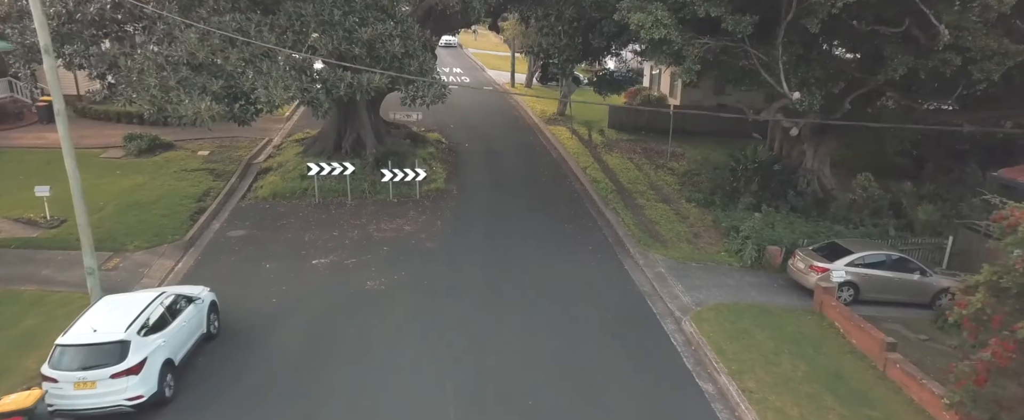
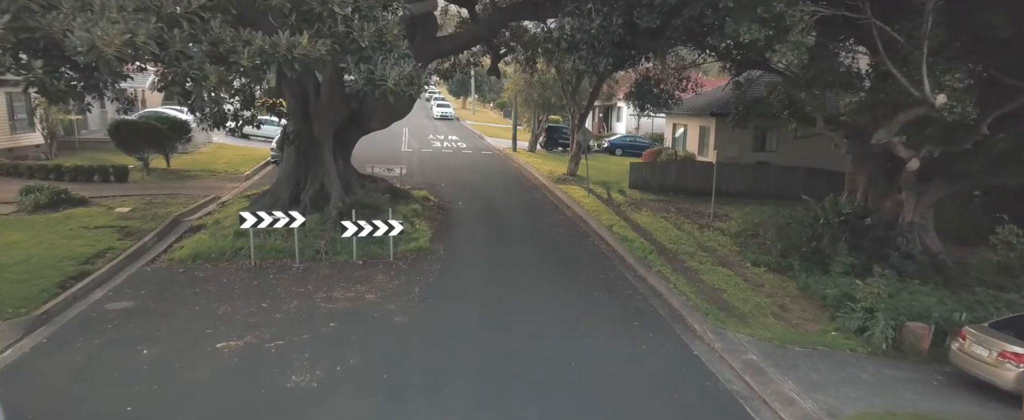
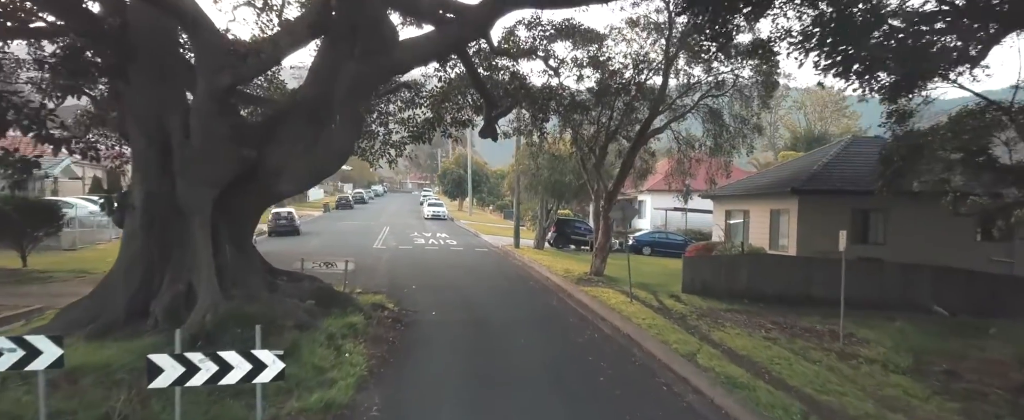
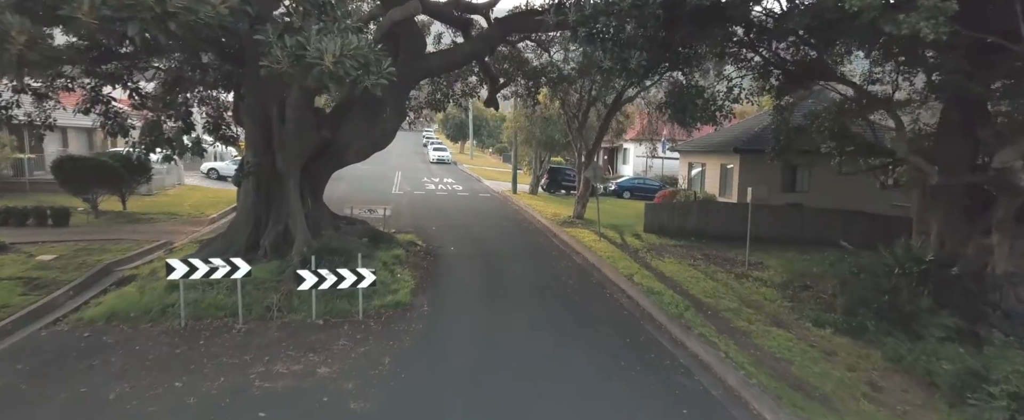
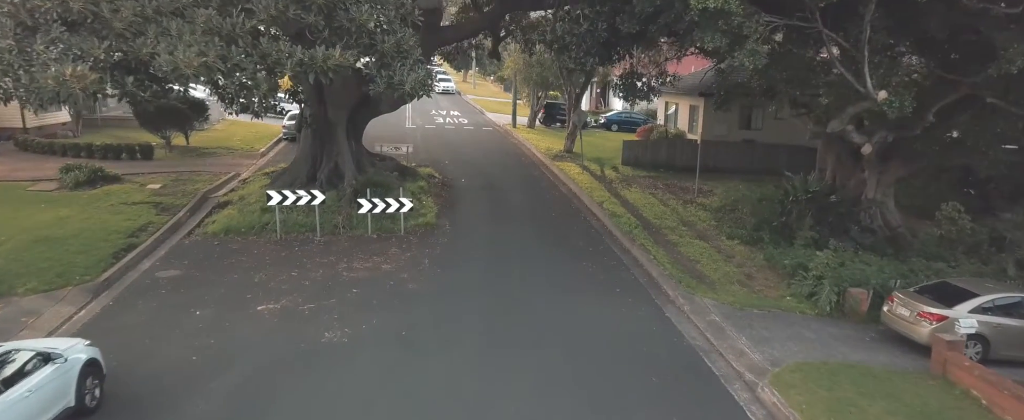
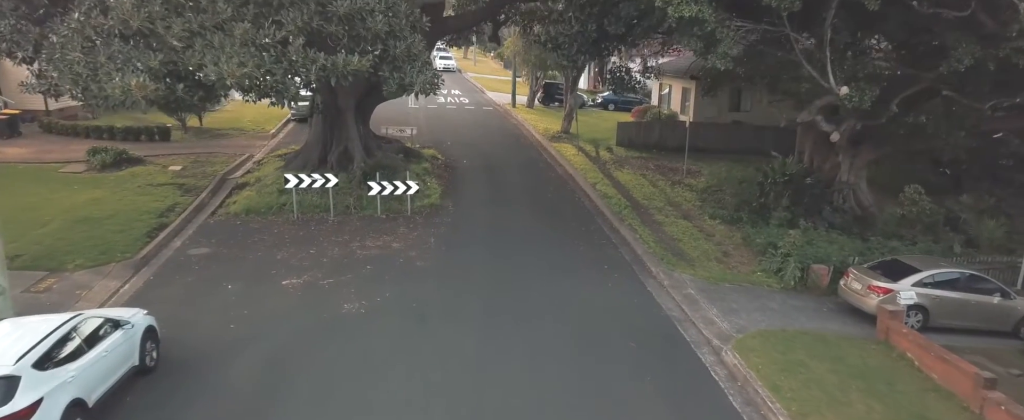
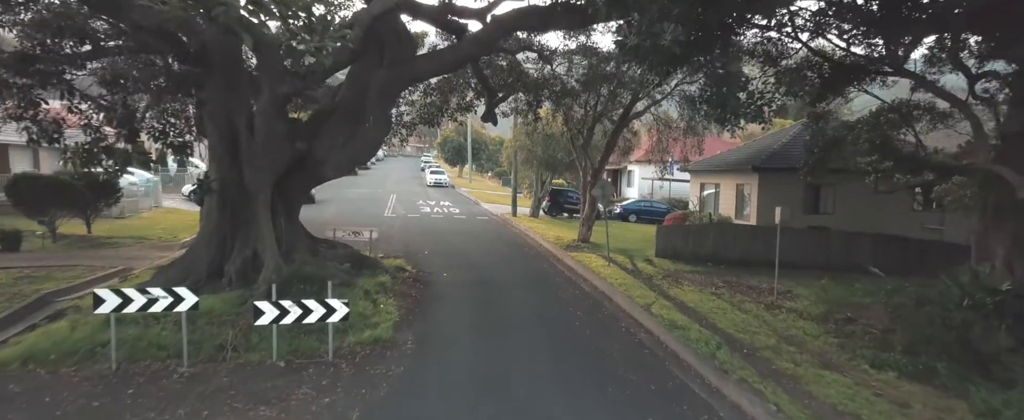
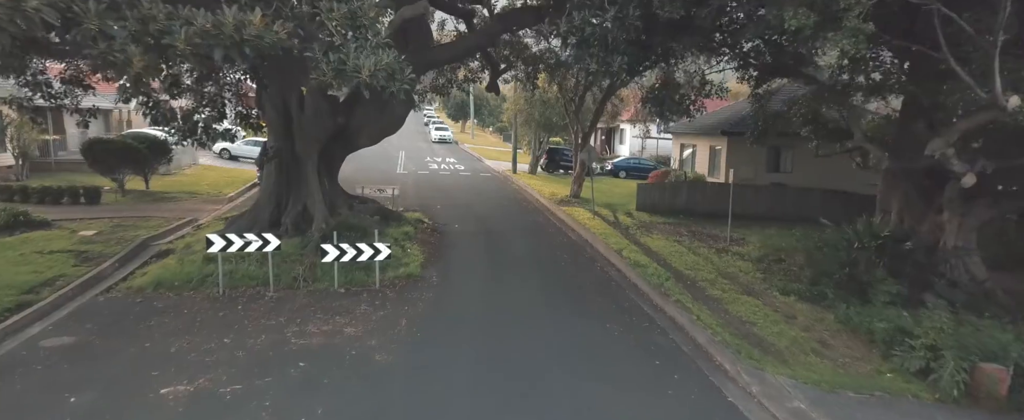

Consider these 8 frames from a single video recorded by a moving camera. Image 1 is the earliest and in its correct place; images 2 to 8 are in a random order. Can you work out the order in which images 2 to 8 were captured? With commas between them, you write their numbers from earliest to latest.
6, 5, 2, 8, 4, 7, 3
